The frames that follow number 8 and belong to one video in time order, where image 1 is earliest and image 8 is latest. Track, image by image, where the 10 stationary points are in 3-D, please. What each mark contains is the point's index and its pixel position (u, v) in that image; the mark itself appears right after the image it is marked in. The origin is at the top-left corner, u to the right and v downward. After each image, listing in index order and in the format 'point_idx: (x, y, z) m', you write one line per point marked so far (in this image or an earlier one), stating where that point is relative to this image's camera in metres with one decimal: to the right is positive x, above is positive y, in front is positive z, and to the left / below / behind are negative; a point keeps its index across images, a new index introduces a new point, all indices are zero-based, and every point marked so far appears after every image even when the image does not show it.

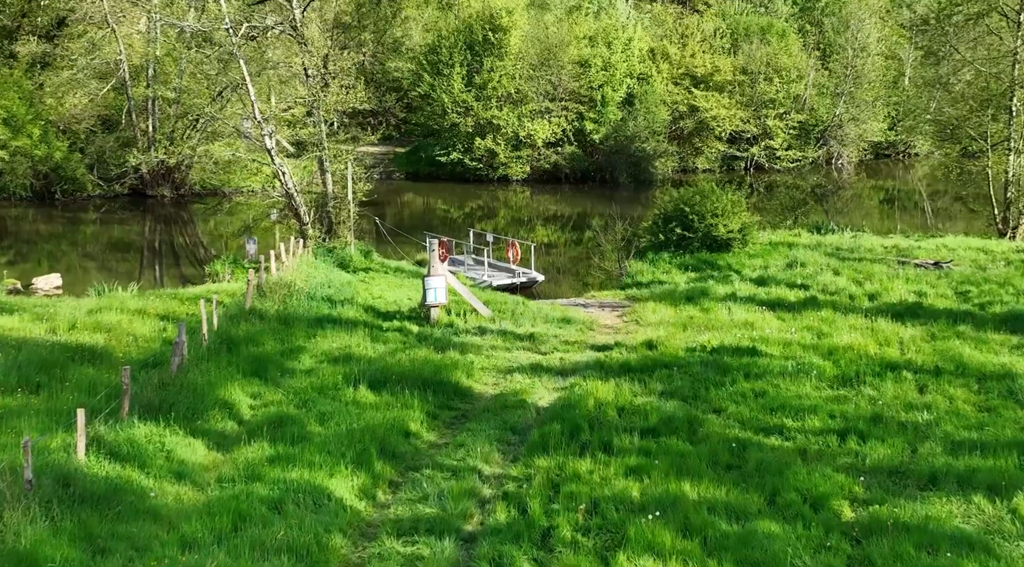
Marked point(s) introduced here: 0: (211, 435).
0: (-3.6, -1.8, +14.1) m
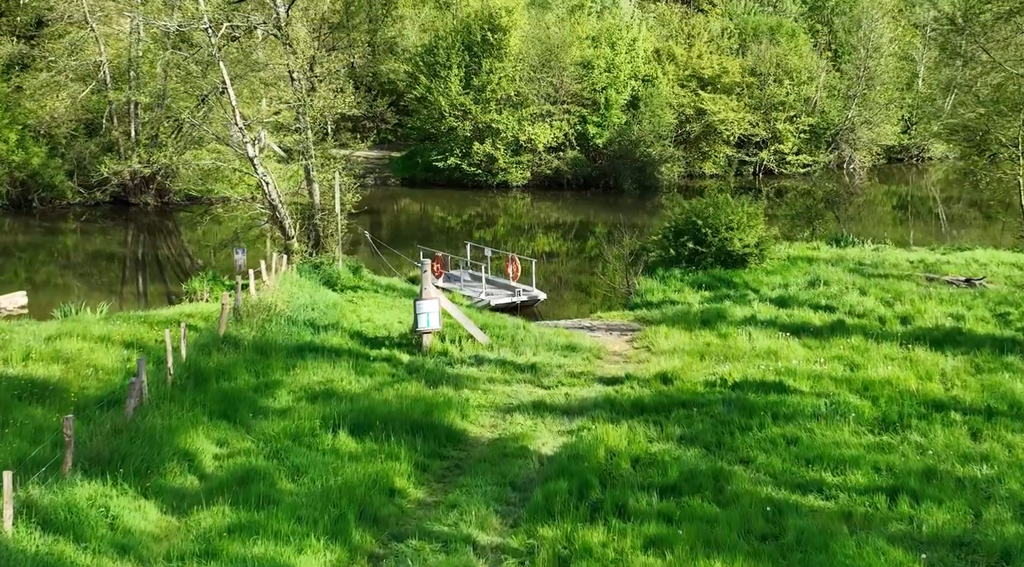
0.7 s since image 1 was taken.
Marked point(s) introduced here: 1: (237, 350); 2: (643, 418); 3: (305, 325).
0: (-3.6, -2.2, +12.3) m
1: (-4.1, -1.0, +17.6) m
2: (+1.6, -1.7, +14.8) m
3: (-3.4, -0.7, +19.3) m
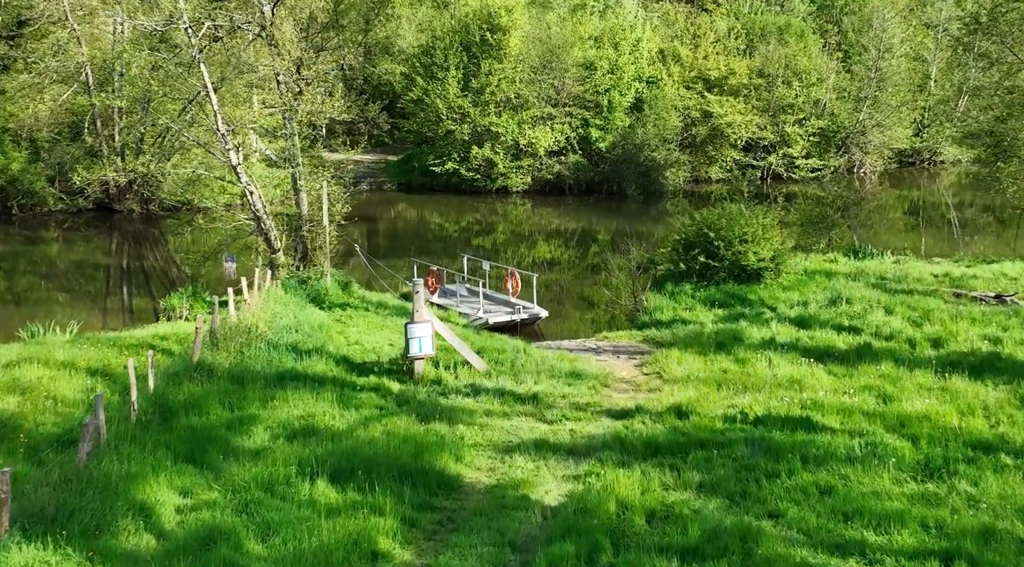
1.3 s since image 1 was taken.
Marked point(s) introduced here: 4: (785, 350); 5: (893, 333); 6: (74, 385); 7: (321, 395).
0: (-3.6, -2.5, +10.8) m
1: (-4.1, -1.3, +16.1) m
2: (+1.6, -2.0, +13.3) m
3: (-3.4, -1.0, +17.8) m
4: (+4.1, -1.0, +18.0) m
5: (+6.0, -0.8, +18.9) m
6: (-5.9, -1.4, +16.1) m
7: (-2.5, -1.5, +15.8) m
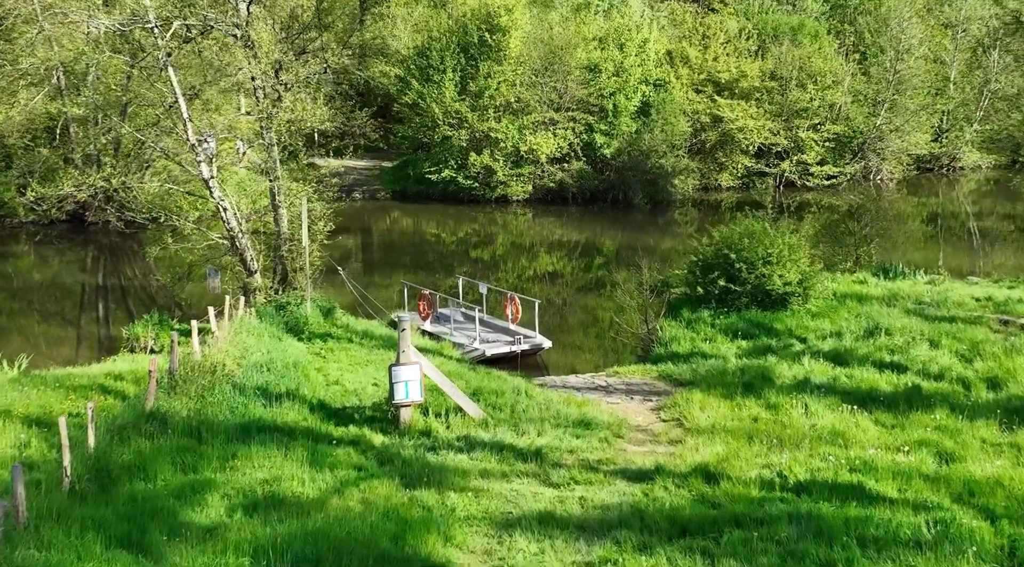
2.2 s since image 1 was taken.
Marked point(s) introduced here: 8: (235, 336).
0: (-3.6, -2.9, +8.7) m
1: (-4.1, -1.8, +13.9) m
2: (+1.6, -2.4, +11.1) m
3: (-3.4, -1.4, +15.7) m
4: (+4.1, -1.5, +15.8) m
5: (+6.0, -1.2, +16.8) m
6: (-5.9, -1.8, +13.9) m
7: (-2.5, -1.9, +13.6) m
8: (-4.2, -0.8, +18.2) m
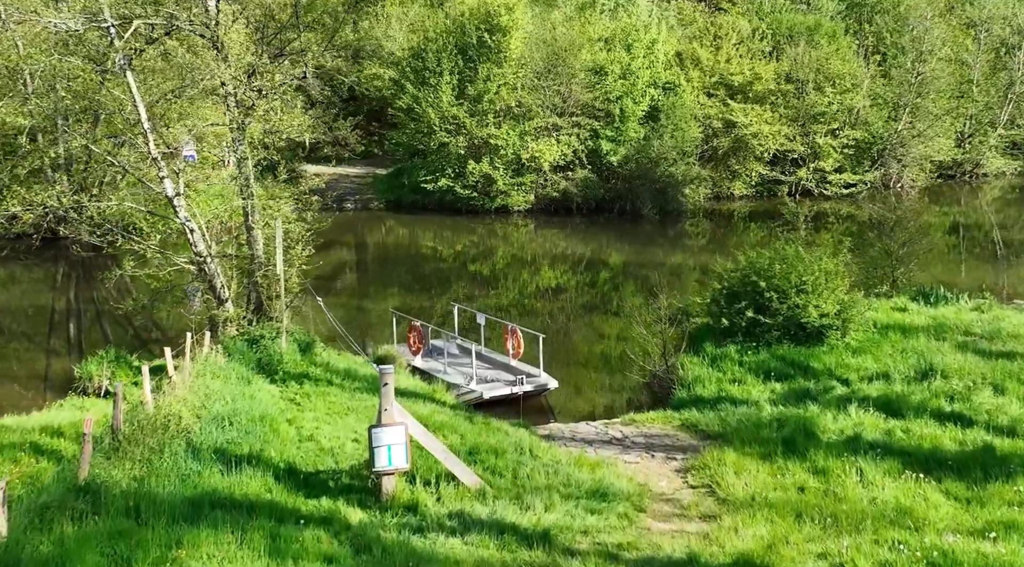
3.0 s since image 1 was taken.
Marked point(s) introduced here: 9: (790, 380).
0: (-3.6, -3.4, +6.3) m
1: (-4.0, -2.2, +11.6) m
2: (+1.6, -2.9, +8.8) m
3: (-3.4, -1.9, +13.3) m
4: (+4.1, -1.9, +13.5) m
5: (+6.1, -1.7, +14.4) m
6: (-5.9, -2.3, +11.6) m
7: (-2.5, -2.4, +11.3) m
8: (-4.2, -1.3, +15.9) m
9: (+4.0, -1.4, +16.9) m
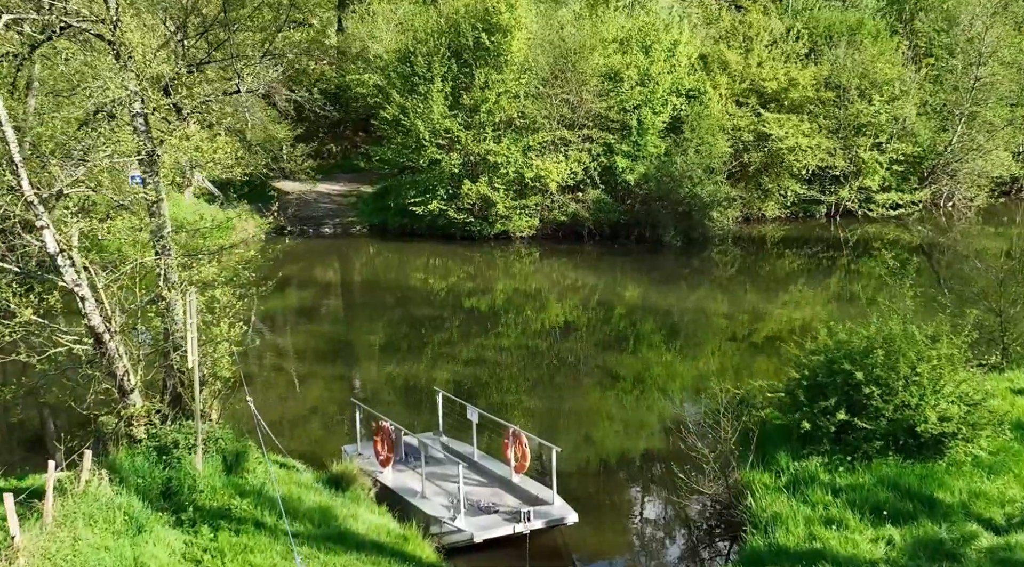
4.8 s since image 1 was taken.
0: (-3.5, -4.4, +1.3) m
1: (-4.0, -3.3, +6.6) m
2: (+1.7, -3.9, +3.8) m
3: (-3.3, -2.9, +8.3) m
4: (+4.2, -3.0, +8.5) m
5: (+6.1, -2.7, +9.4) m
6: (-5.9, -3.3, +6.6) m
7: (-2.5, -3.4, +6.3) m
8: (-4.1, -2.3, +10.9) m
9: (+4.0, -2.4, +11.9) m
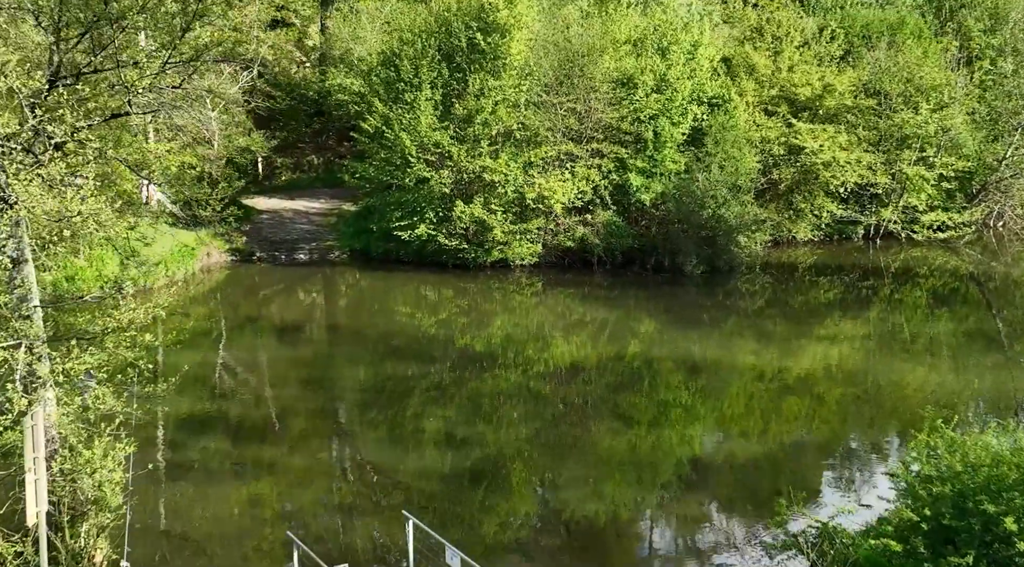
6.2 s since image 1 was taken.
0: (-3.6, -5.3, -2.8) m
1: (-4.0, -4.1, +2.5) m
2: (+1.6, -4.7, -0.3) m
3: (-3.3, -3.8, +4.2) m
4: (+4.2, -3.8, +4.4) m
5: (+6.1, -3.5, +5.3) m
6: (-5.9, -4.2, +2.4) m
7: (-2.5, -4.3, +2.2) m
8: (-4.2, -3.2, +6.7) m
9: (+4.0, -3.2, +7.8) m
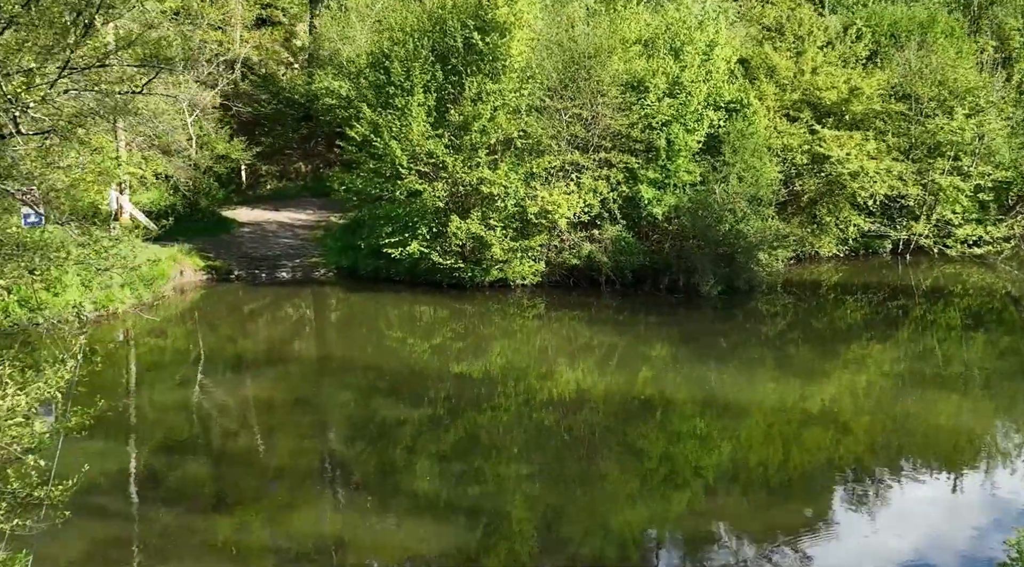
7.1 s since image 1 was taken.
0: (-3.6, -5.8, -5.3) m
1: (-4.0, -4.6, 0.0) m
2: (+1.7, -5.2, -2.8) m
3: (-3.3, -4.3, +1.8) m
4: (+4.2, -4.3, +1.9) m
5: (+6.1, -4.0, +2.8) m
6: (-5.9, -4.7, 0.0) m
7: (-2.5, -4.8, -0.3) m
8: (-4.2, -3.7, +4.3) m
9: (+4.0, -3.7, +5.4) m
